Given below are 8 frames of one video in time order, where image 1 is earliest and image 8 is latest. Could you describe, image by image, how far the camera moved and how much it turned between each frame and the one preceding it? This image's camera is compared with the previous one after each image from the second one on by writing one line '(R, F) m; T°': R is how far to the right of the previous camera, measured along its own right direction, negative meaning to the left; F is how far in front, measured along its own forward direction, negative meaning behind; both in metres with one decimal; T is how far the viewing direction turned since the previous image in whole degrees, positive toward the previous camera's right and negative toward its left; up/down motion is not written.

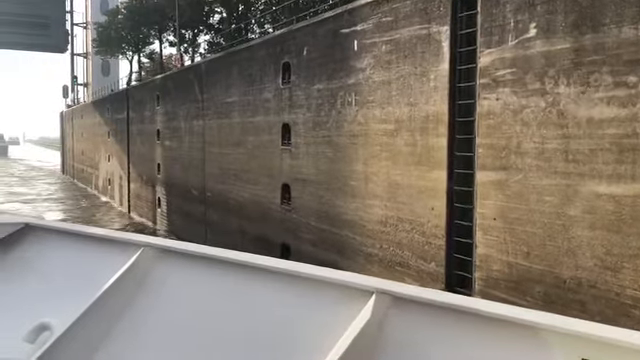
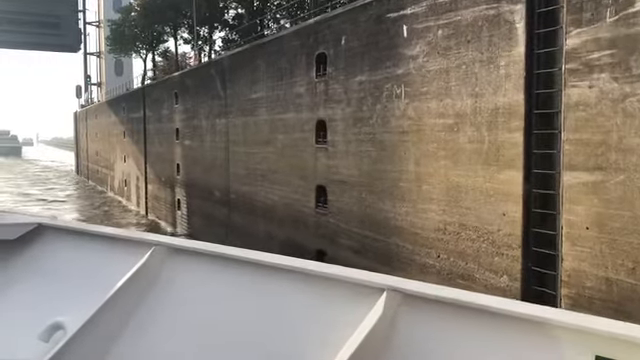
(-0.3, +0.6) m; -1°
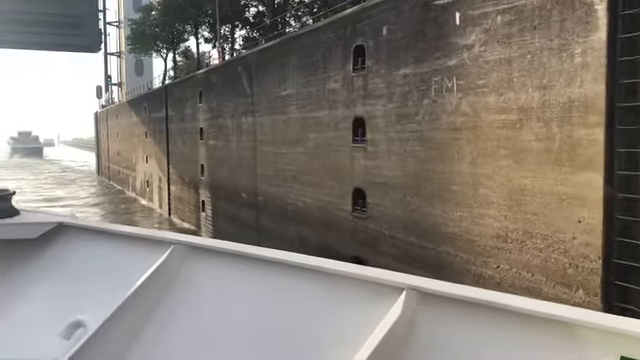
(-0.2, +0.5) m; -2°
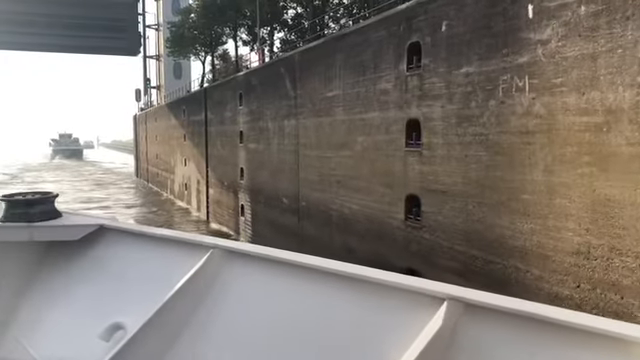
(-0.2, +0.4) m; -3°
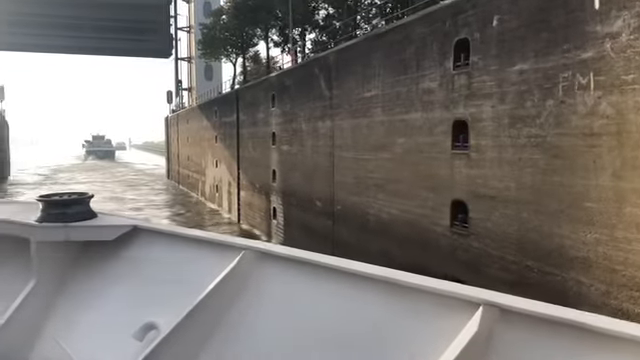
(-0.1, +0.3) m; -3°
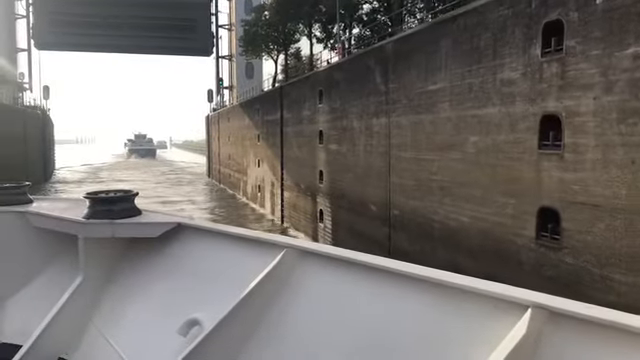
(-0.3, +0.7) m; -4°
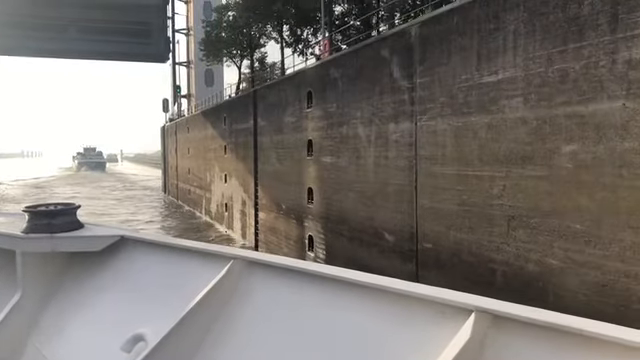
(-0.6, +2.1) m; +4°
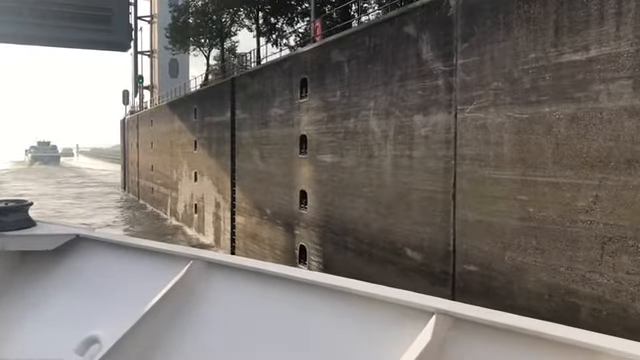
(-0.5, +1.4) m; +4°
